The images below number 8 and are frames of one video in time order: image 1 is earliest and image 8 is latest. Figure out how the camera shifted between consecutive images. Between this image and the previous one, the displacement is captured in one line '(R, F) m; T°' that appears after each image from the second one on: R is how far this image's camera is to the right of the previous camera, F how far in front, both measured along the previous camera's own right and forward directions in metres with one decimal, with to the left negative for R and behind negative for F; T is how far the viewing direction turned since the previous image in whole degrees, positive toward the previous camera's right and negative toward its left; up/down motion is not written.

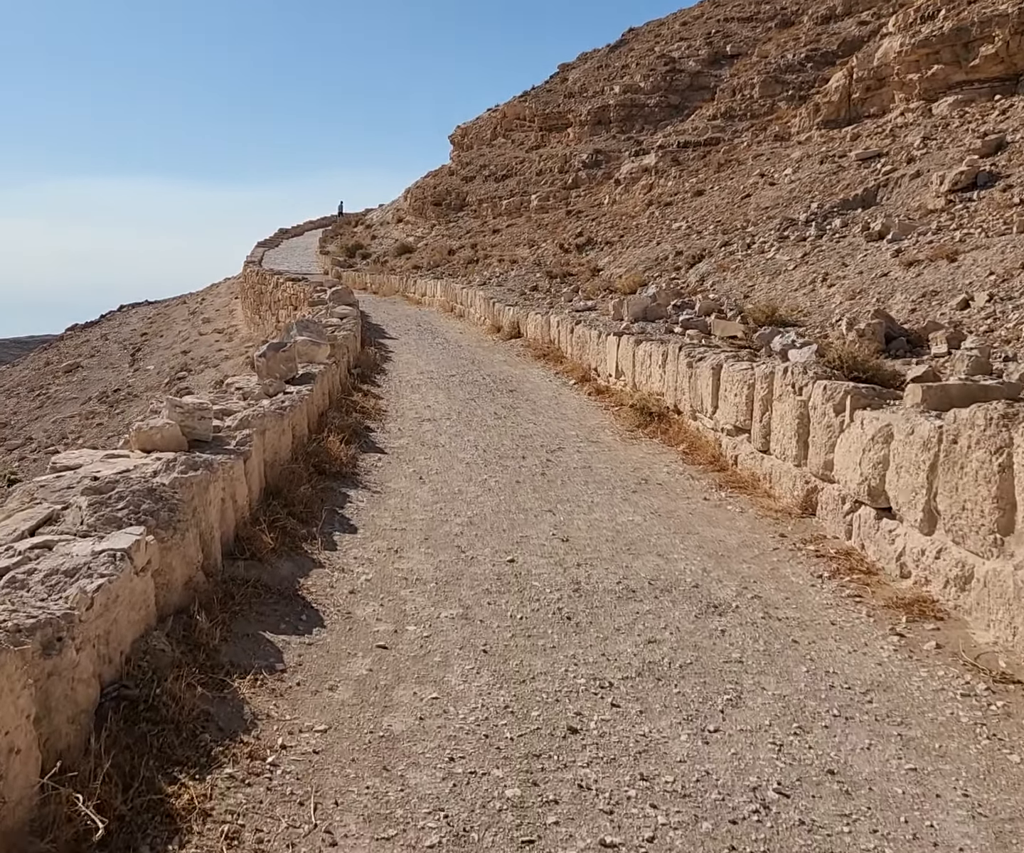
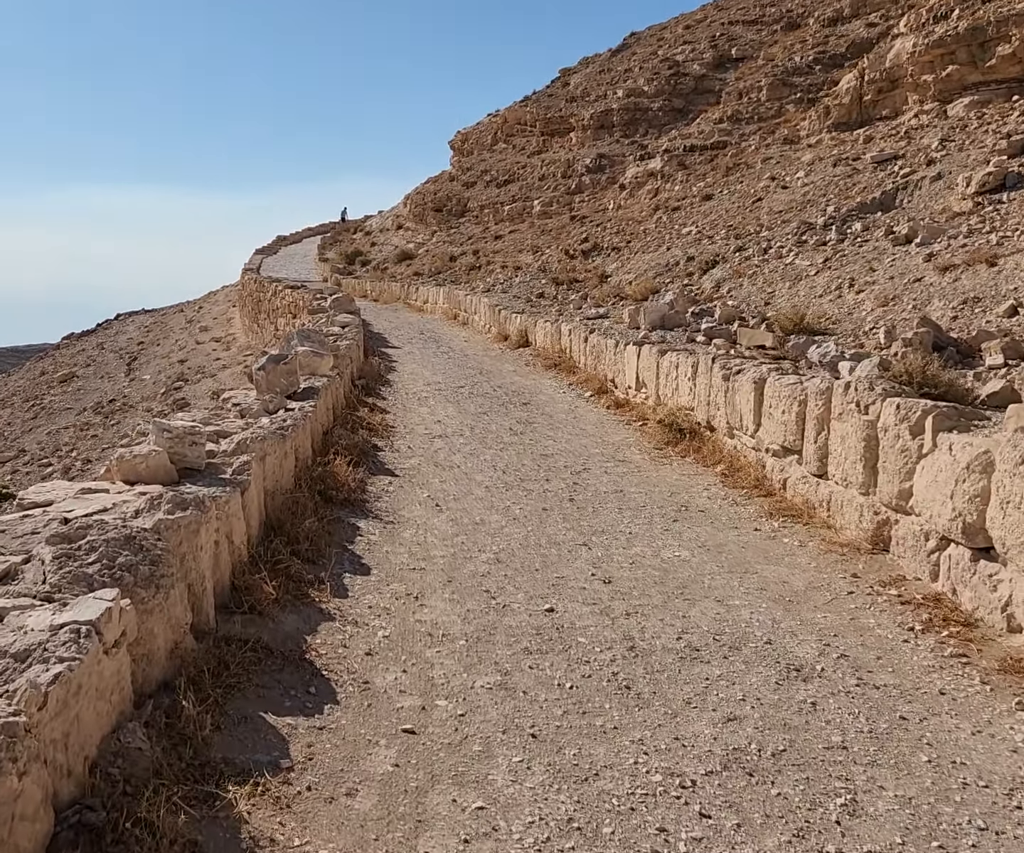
(-0.2, +0.6) m; 0°
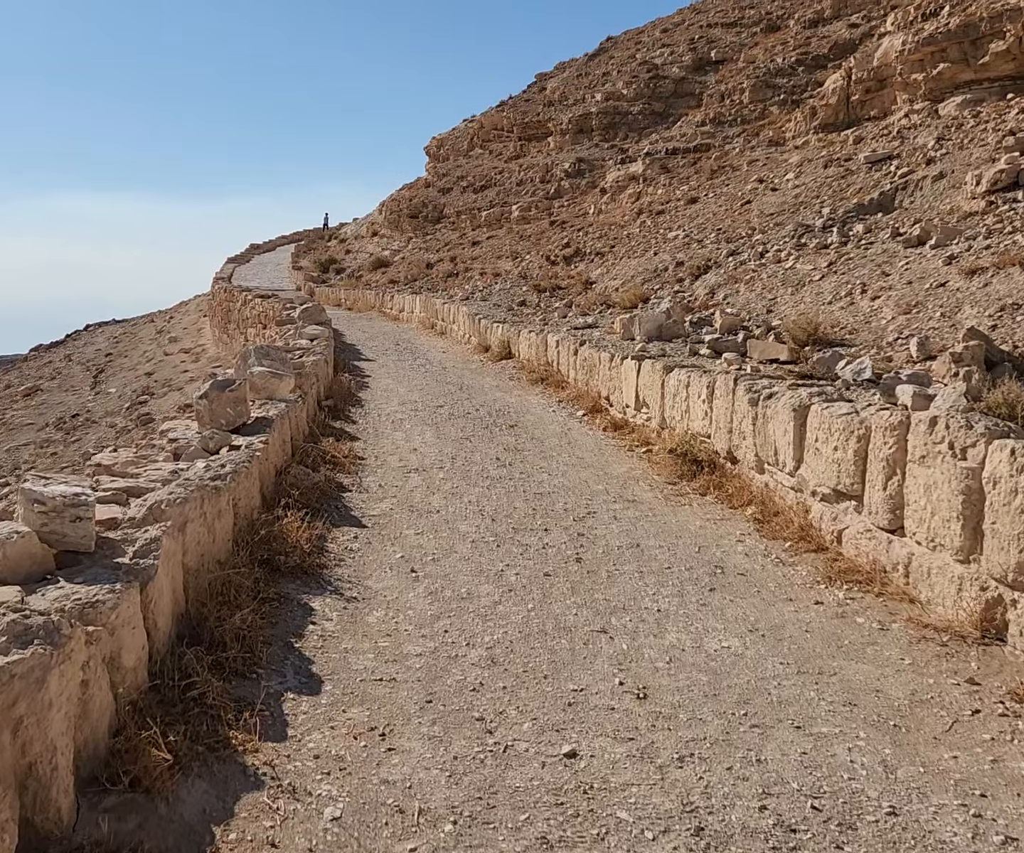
(-0.1, +1.1) m; +1°
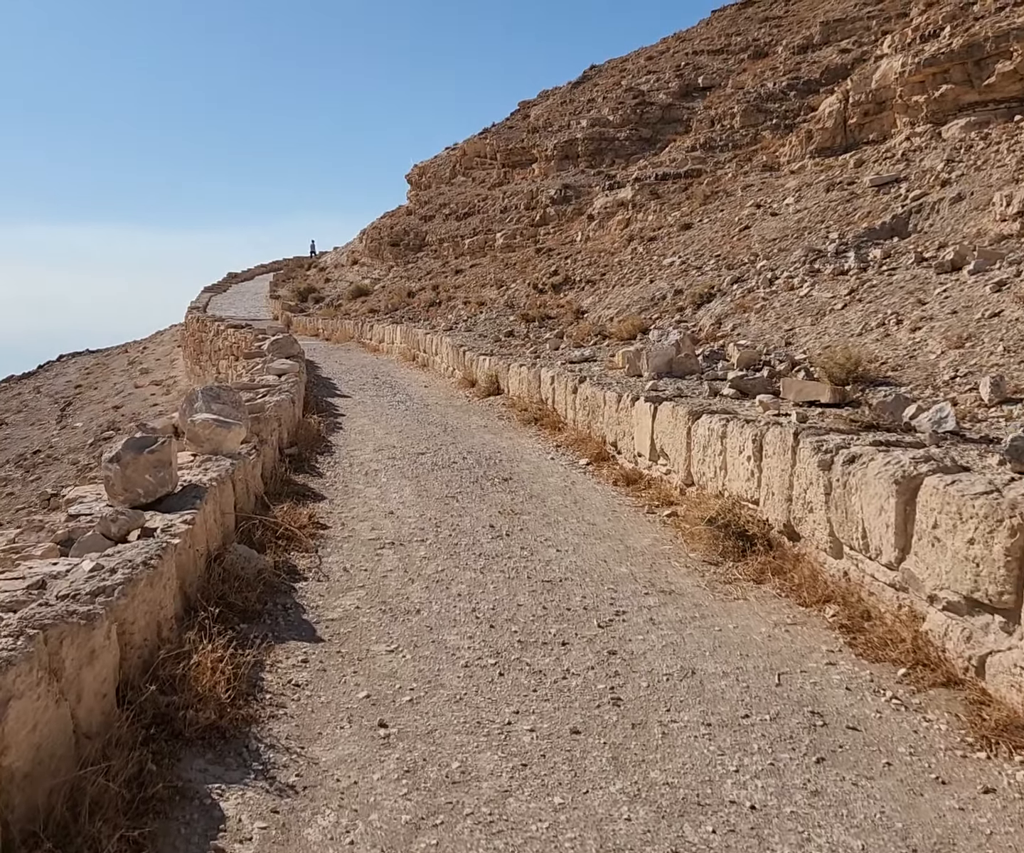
(-0.1, +1.4) m; +1°
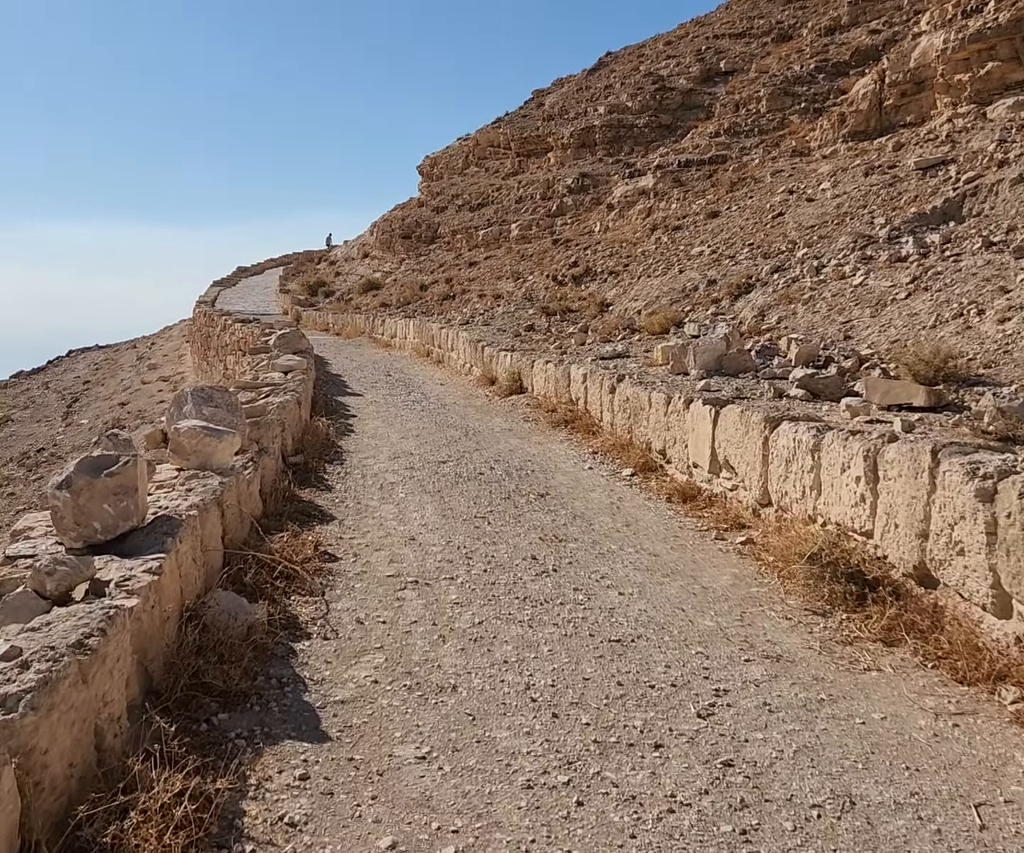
(-0.2, +1.1) m; -1°
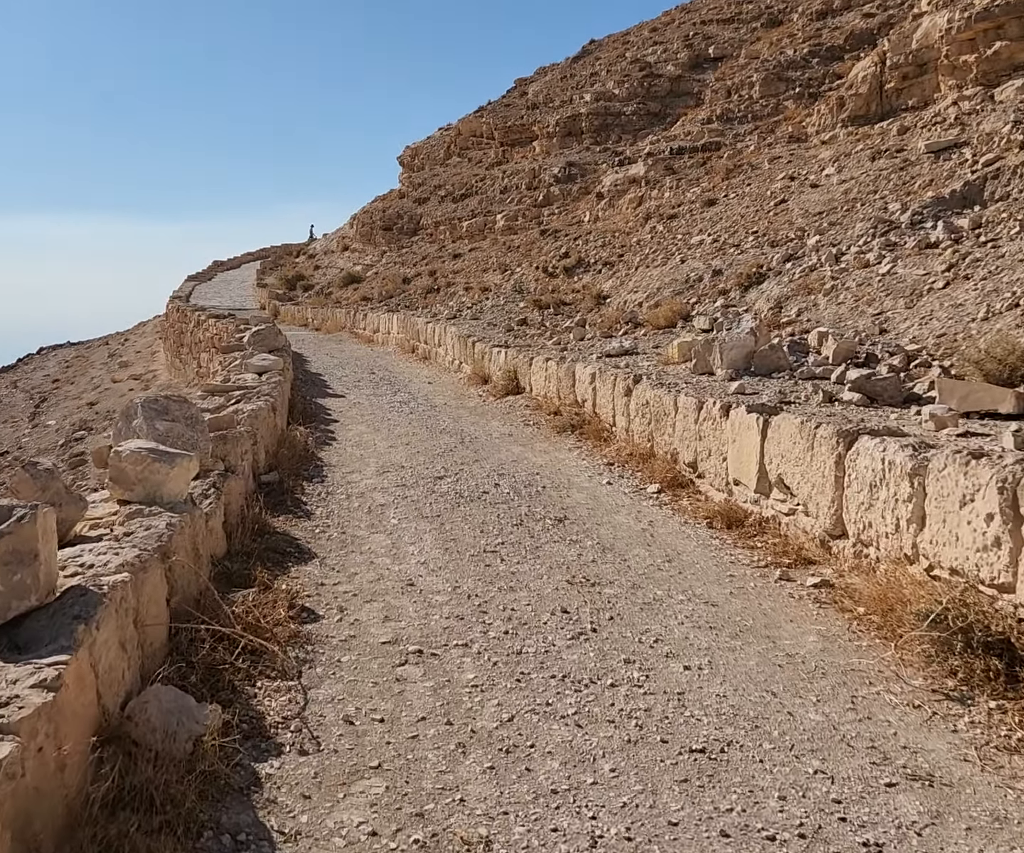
(-0.2, +1.1) m; +1°
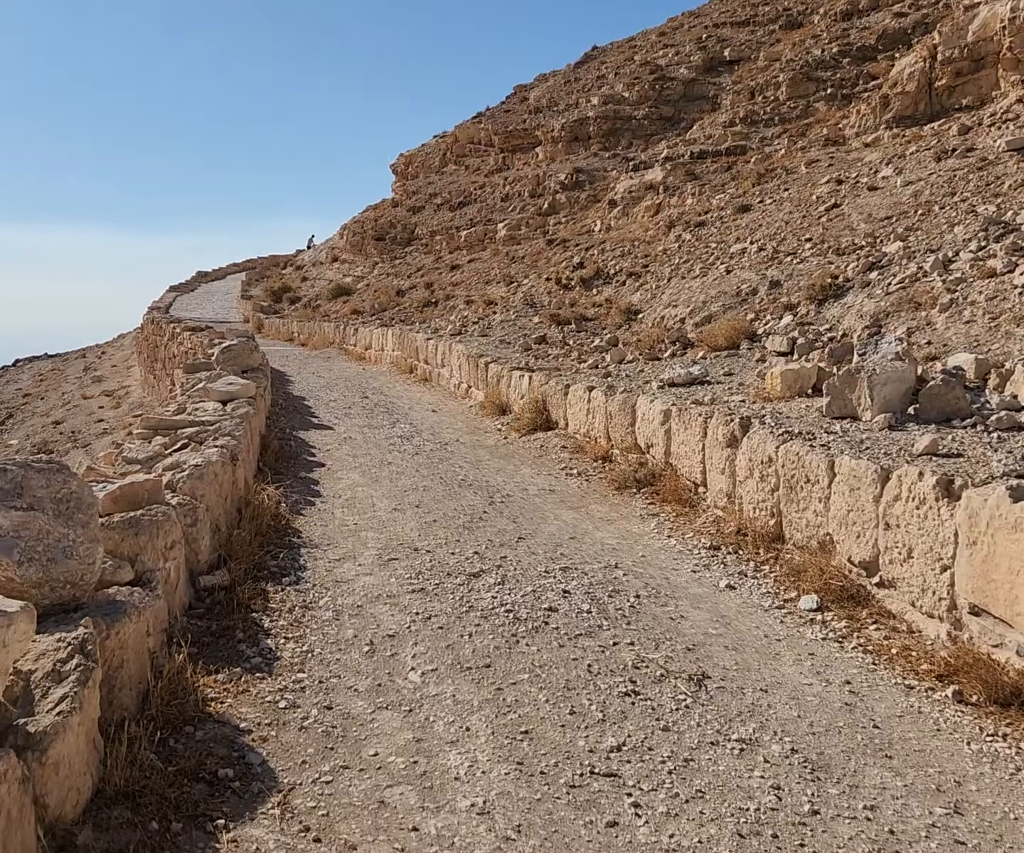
(-0.5, +2.5) m; +1°
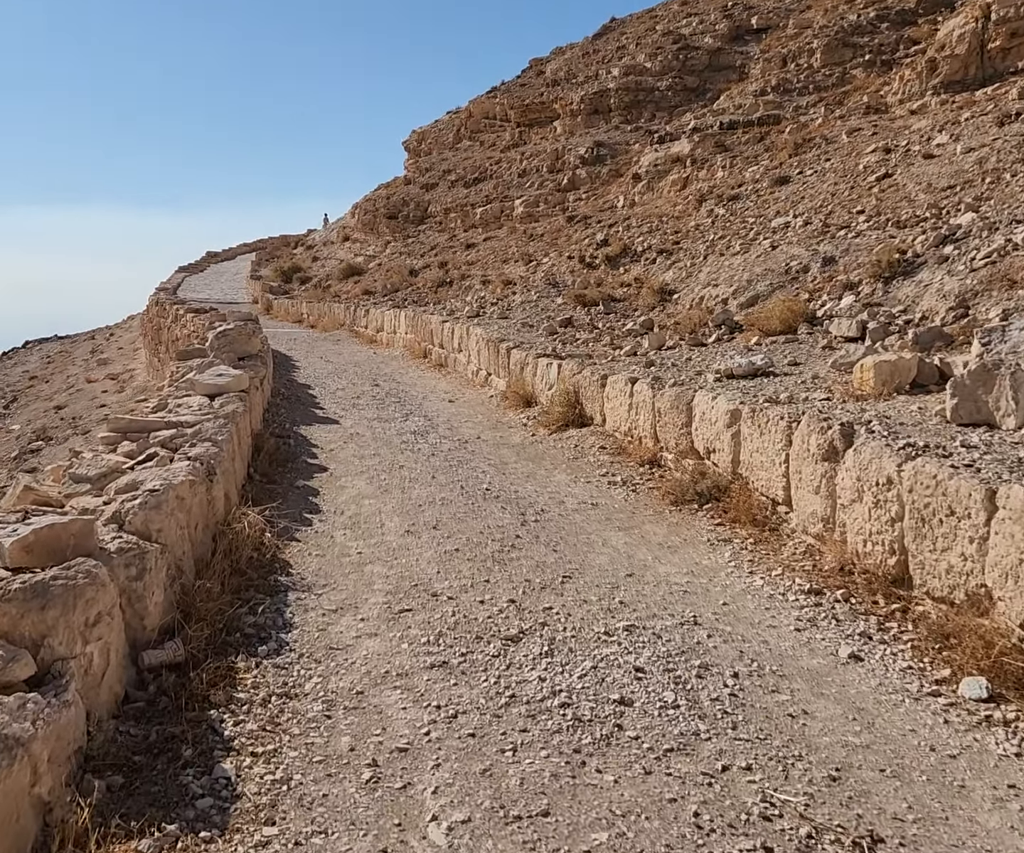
(-0.2, +1.2) m; -1°
